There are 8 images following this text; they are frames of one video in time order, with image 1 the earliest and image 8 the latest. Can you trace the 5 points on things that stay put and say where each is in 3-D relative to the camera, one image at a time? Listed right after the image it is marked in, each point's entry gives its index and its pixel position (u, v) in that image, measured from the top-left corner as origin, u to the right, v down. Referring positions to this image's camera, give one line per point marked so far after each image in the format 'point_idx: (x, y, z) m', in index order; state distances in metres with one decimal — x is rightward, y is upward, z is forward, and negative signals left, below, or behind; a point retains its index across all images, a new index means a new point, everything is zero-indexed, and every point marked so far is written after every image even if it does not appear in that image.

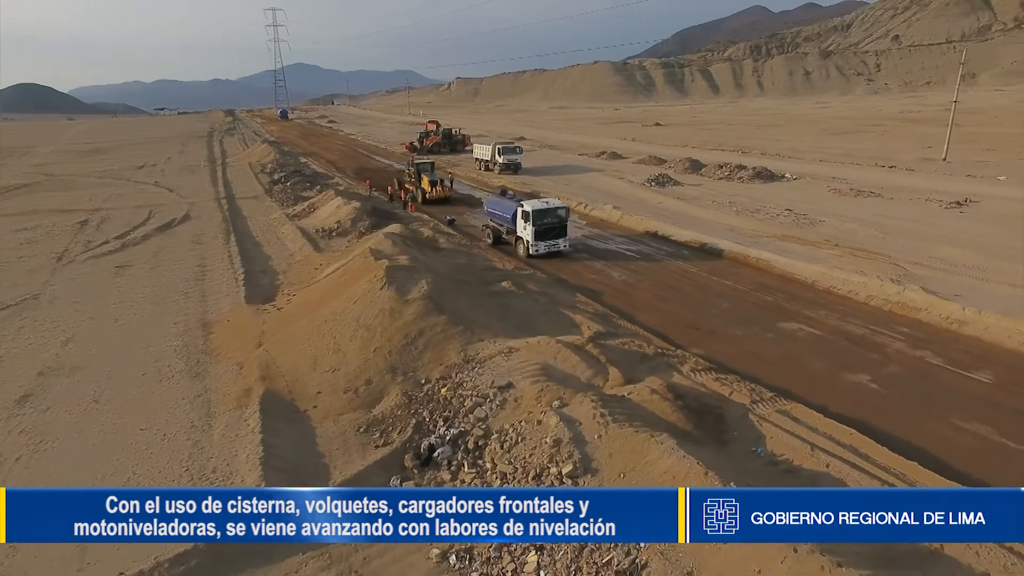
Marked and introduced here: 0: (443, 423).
0: (-1.2, -2.5, +11.8) m
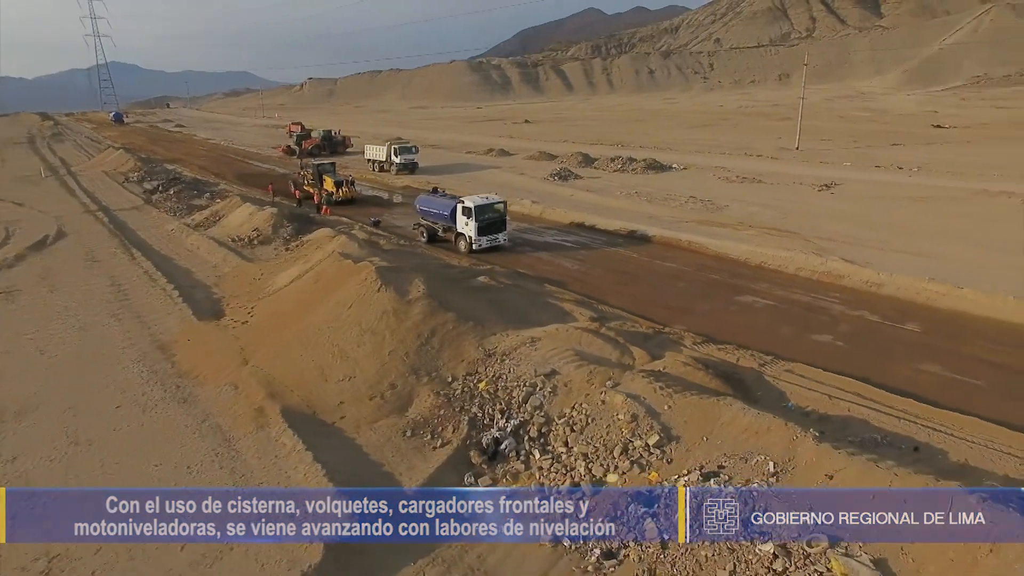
0: (-0.2, -2.4, +11.9) m
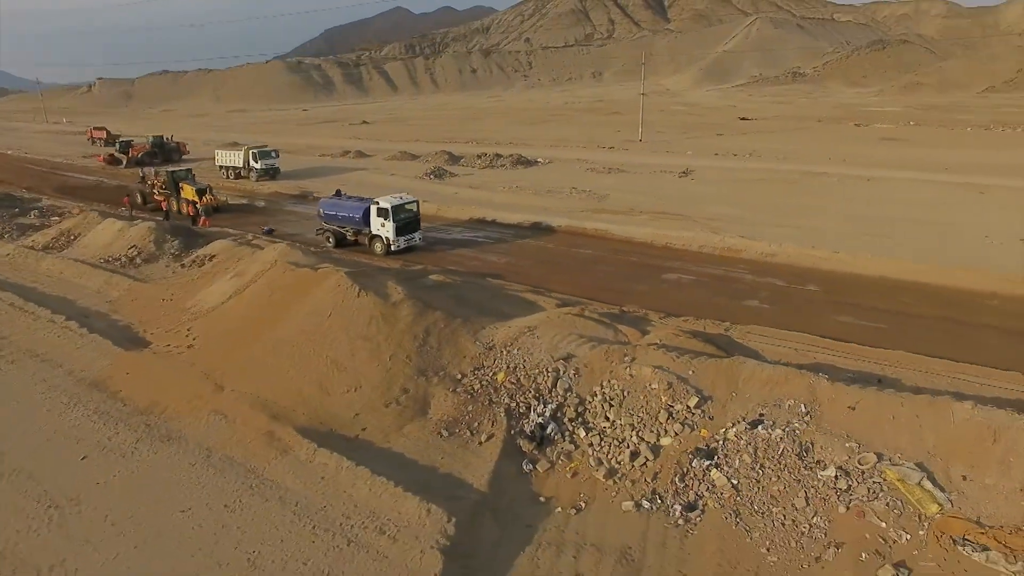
0: (+0.4, -2.2, +12.3) m
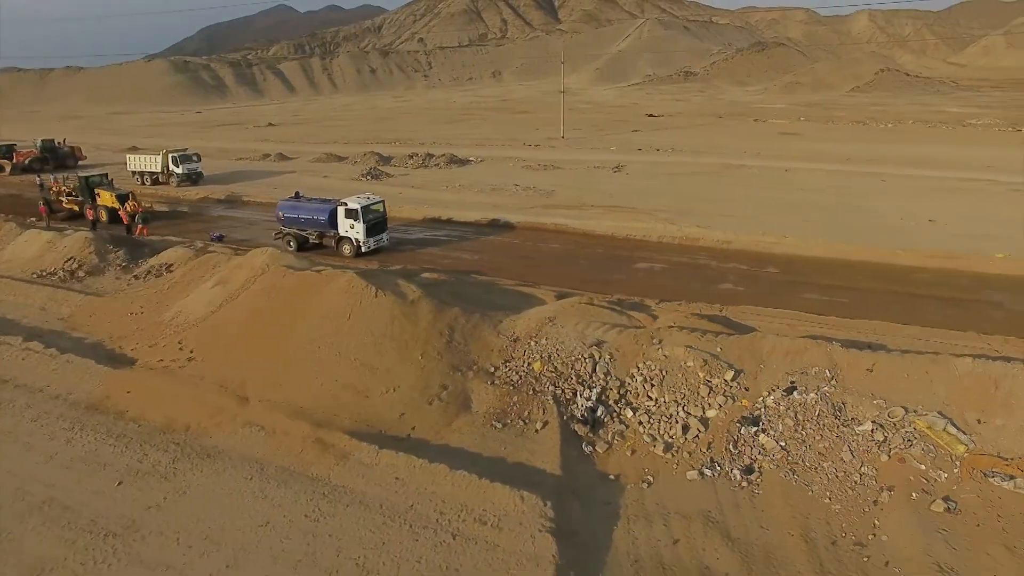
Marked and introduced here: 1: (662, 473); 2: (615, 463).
0: (+1.3, -2.0, +12.7) m
1: (+2.7, -3.3, +11.2) m
2: (+1.9, -3.2, +11.4) m
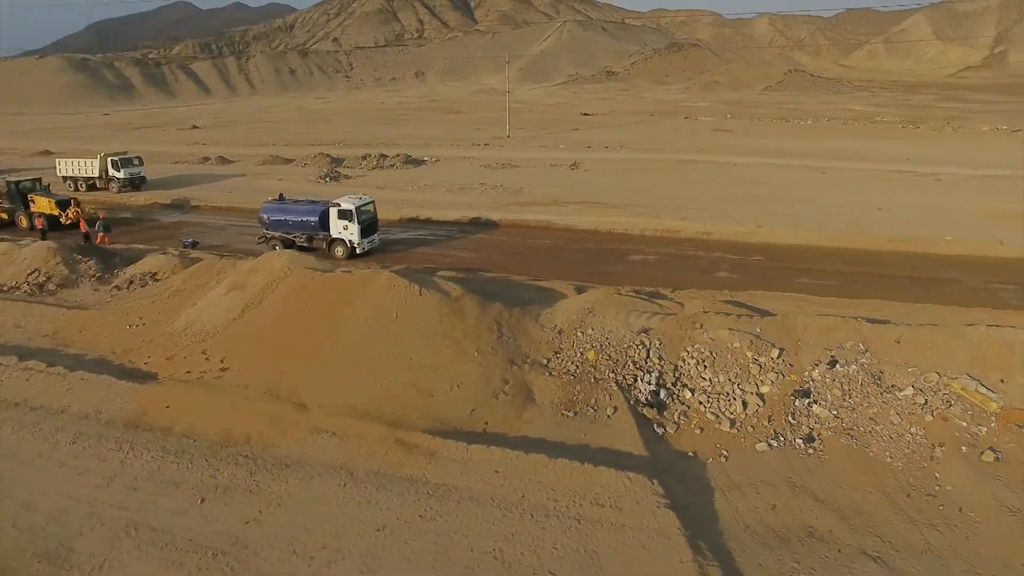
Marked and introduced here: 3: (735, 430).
0: (+2.6, -1.8, +13.2) m
1: (+4.2, -3.0, +11.8) m
2: (+3.3, -2.9, +12.0) m
3: (+4.3, -2.7, +12.2) m
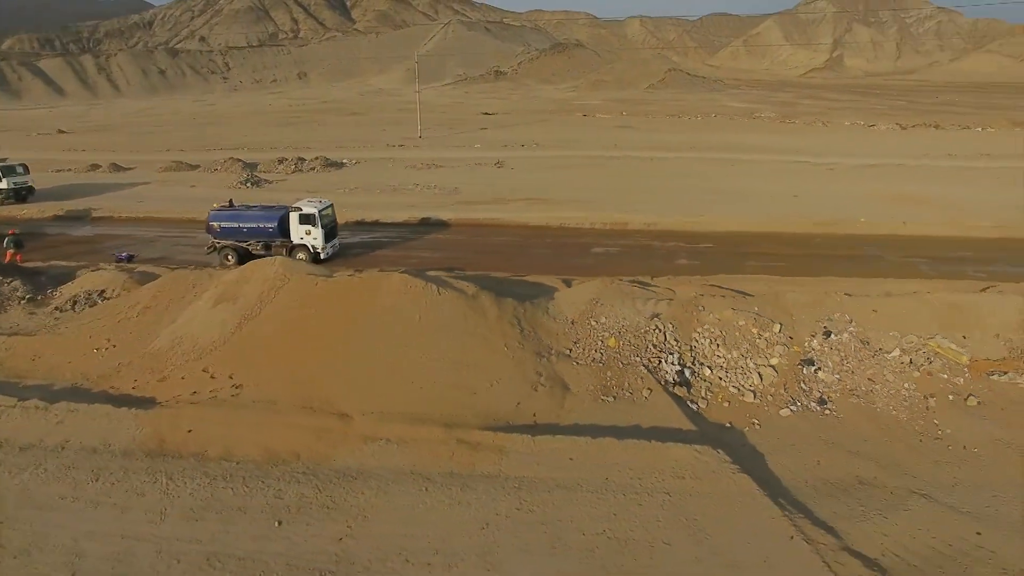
0: (+3.2, -1.5, +14.0) m
1: (+5.1, -2.6, +12.9) m
2: (+4.2, -2.6, +12.9) m
3: (+5.1, -2.3, +13.2) m
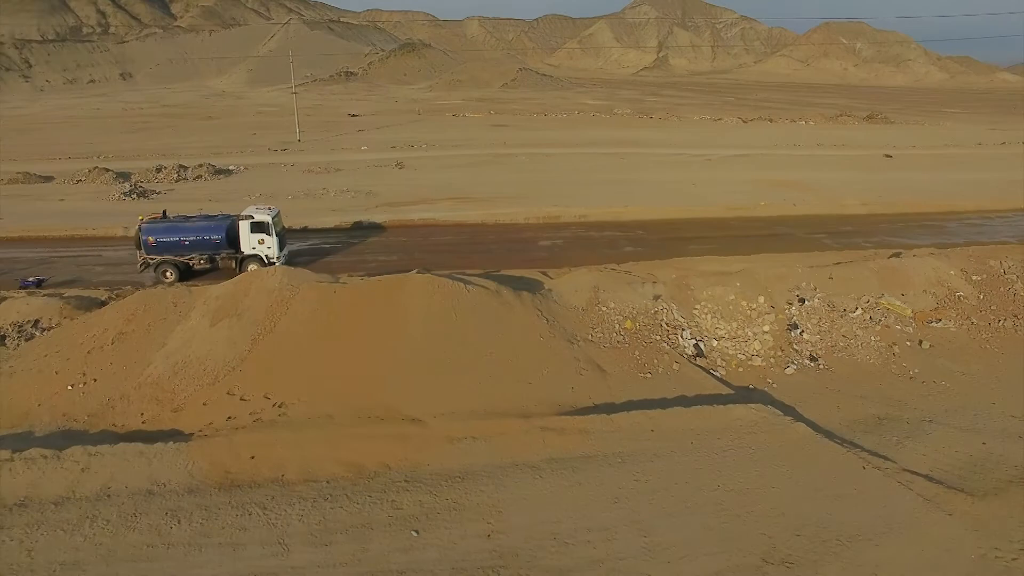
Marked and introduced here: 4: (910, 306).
0: (+3.9, -1.1, +15.2) m
1: (+6.0, -2.0, +14.6) m
2: (+5.2, -2.1, +14.4) m
3: (+6.0, -1.8, +14.9) m
4: (+10.4, -0.5, +16.7) m
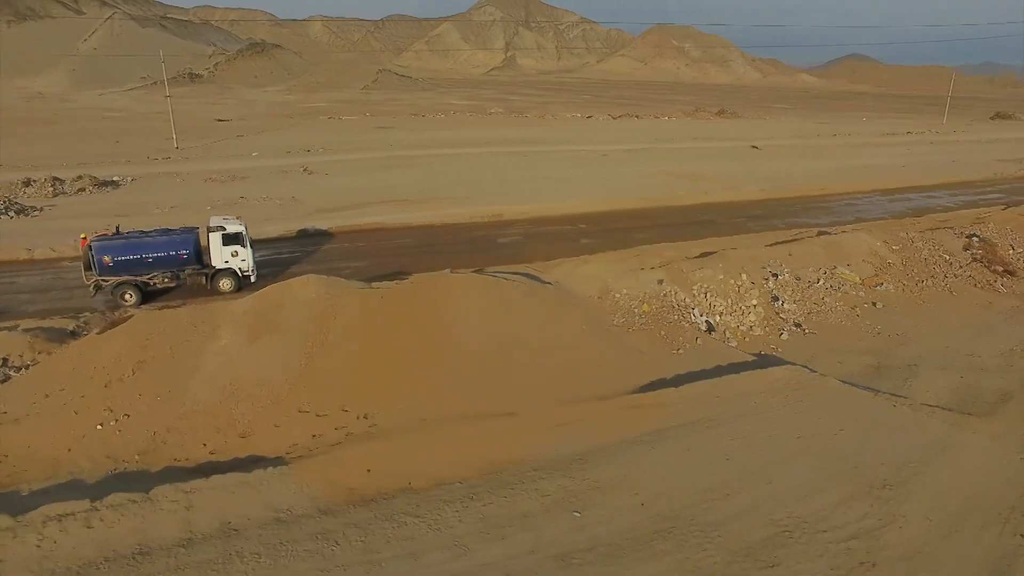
0: (+4.5, -0.7, +16.6) m
1: (+6.8, -1.4, +16.5) m
2: (+6.1, -1.5, +16.2) m
3: (+6.7, -1.2, +16.9) m
4: (+10.5, +0.4, +19.5) m
